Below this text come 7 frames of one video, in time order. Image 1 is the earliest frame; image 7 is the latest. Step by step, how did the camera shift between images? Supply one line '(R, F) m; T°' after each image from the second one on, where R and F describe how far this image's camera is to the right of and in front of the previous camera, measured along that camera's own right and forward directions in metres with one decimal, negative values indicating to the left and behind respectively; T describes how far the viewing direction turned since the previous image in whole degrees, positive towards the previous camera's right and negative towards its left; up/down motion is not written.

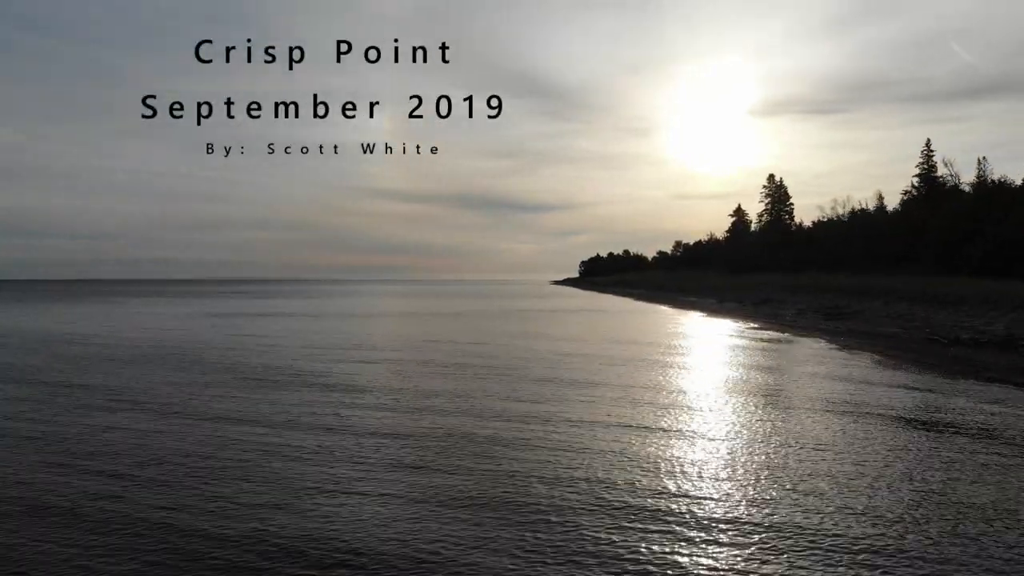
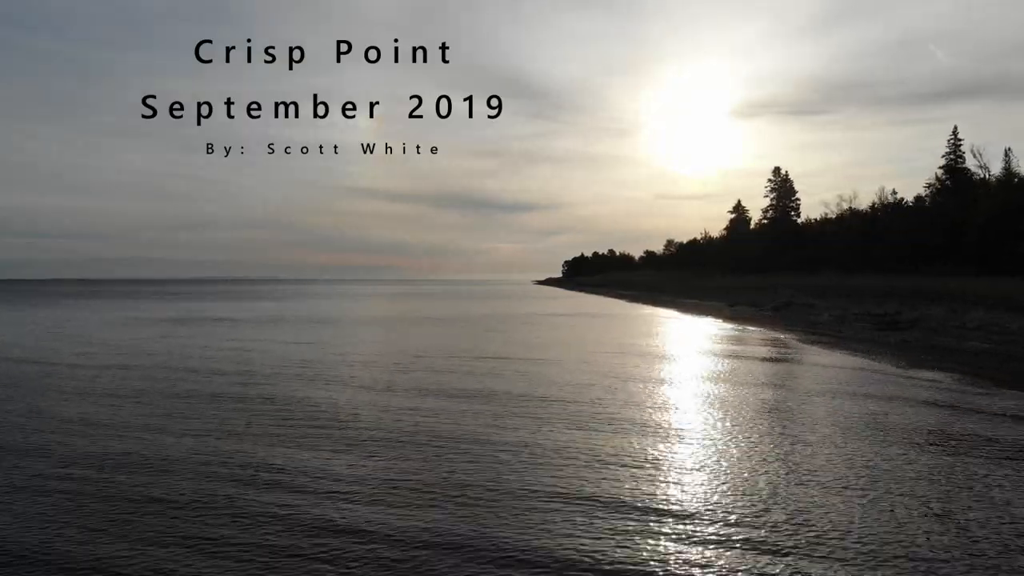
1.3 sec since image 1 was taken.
(-0.2, +2.9) m; +1°
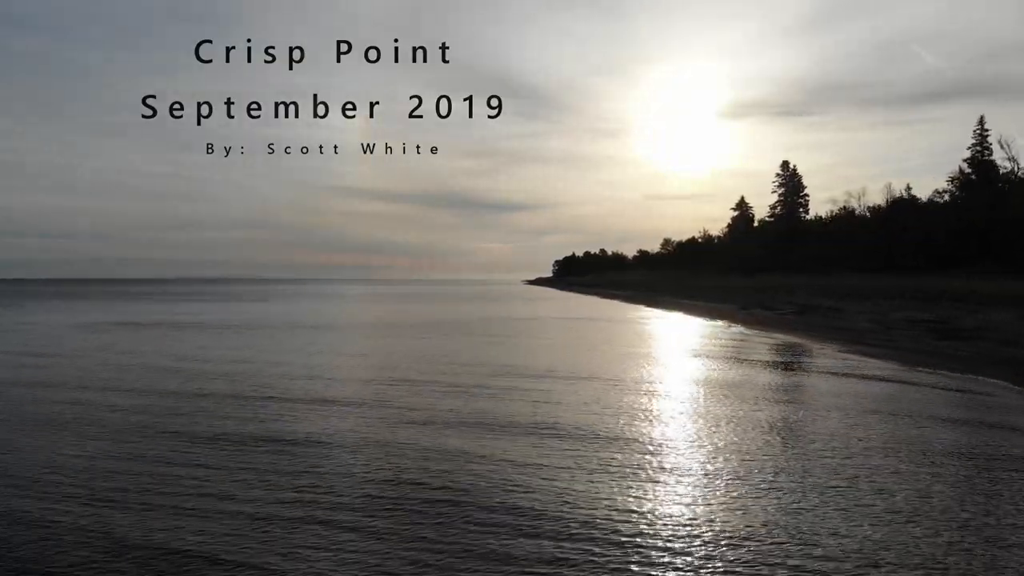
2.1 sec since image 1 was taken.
(-0.1, +2.1) m; +1°
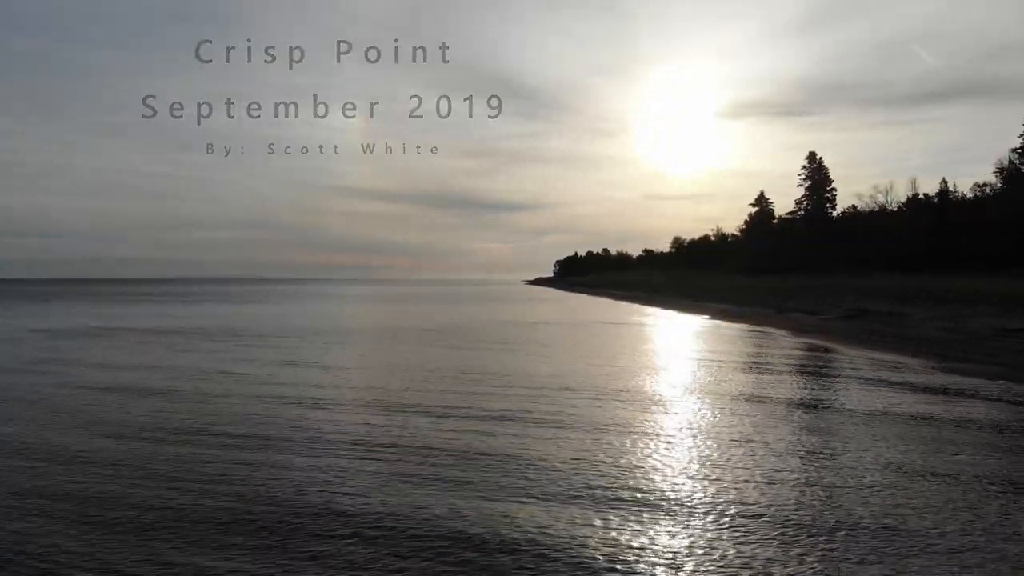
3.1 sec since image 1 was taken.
(-0.4, +2.3) m; 0°
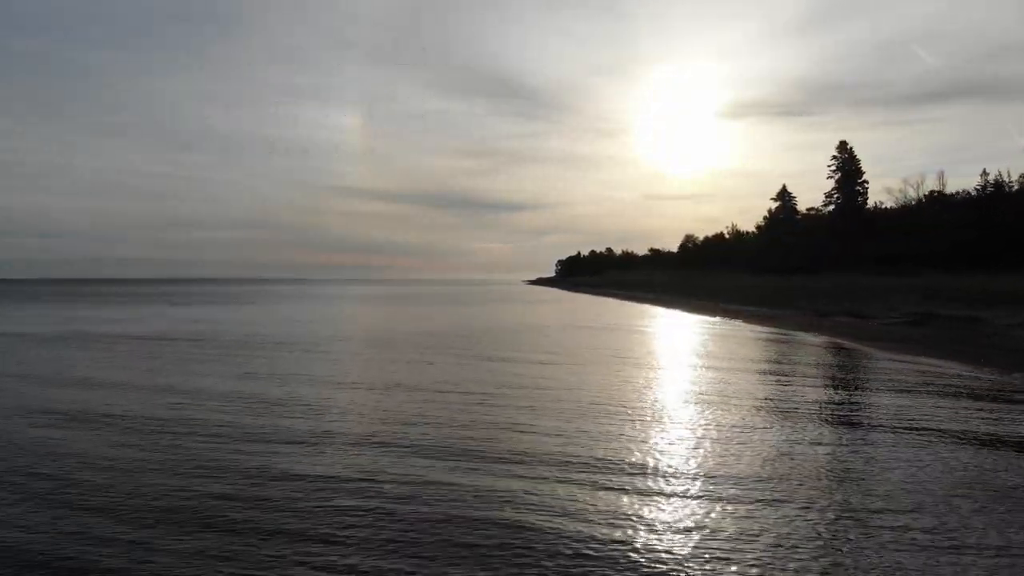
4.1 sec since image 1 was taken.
(-0.3, +2.6) m; 0°
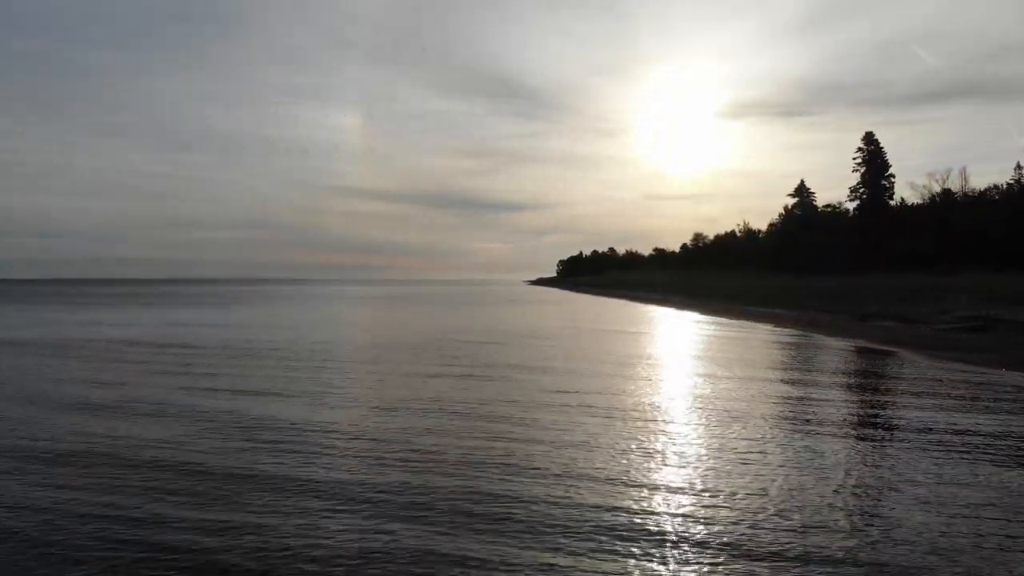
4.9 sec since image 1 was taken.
(-0.2, +1.8) m; 0°
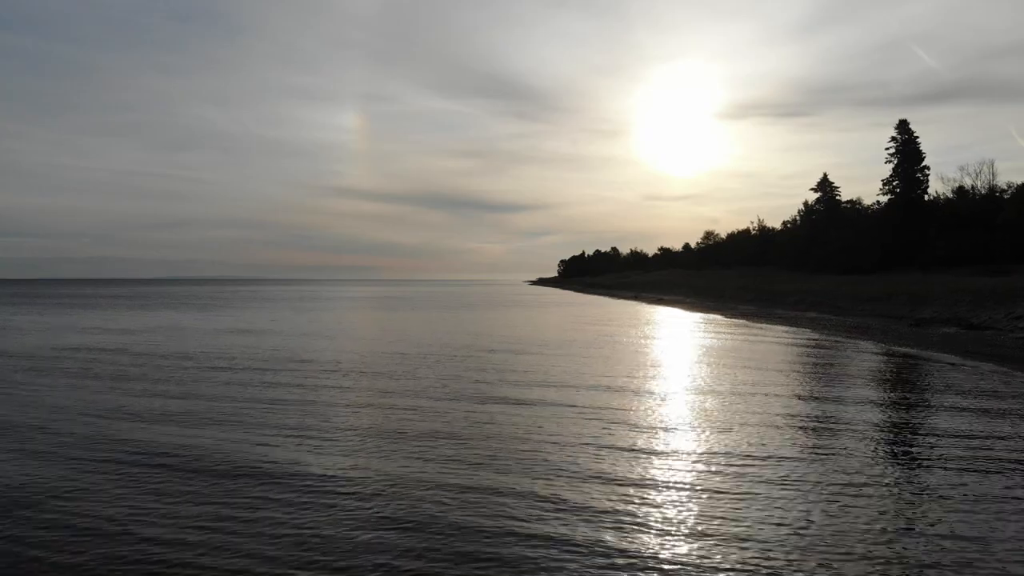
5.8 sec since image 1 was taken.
(-0.2, +2.3) m; 0°
